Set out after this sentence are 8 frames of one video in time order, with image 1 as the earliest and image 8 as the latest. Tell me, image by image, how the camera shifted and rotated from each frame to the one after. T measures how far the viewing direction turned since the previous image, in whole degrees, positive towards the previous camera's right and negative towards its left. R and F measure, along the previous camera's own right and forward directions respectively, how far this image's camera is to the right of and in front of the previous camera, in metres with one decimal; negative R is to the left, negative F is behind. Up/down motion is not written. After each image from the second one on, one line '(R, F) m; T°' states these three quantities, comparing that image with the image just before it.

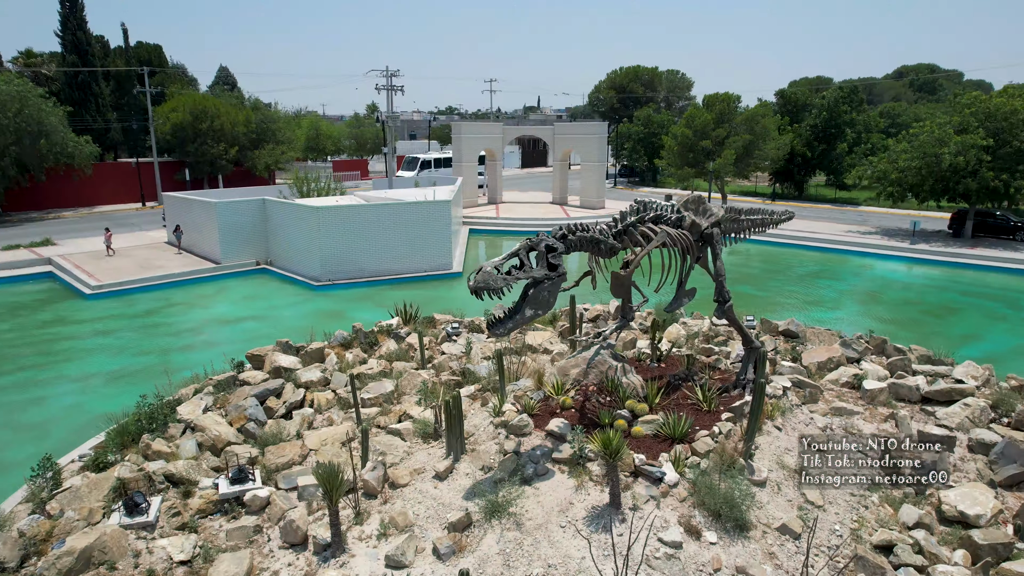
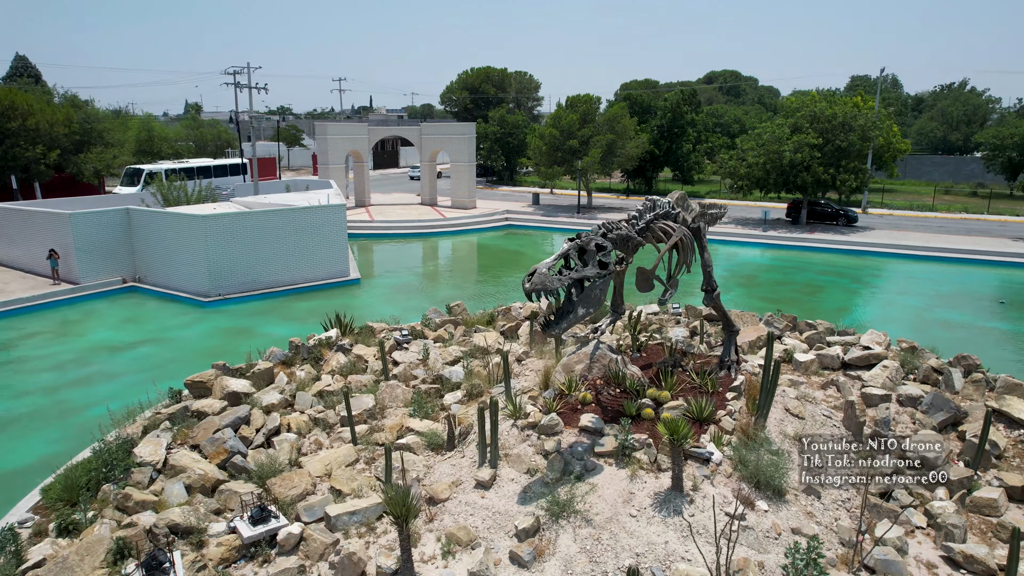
(-2.0, +0.3) m; +14°
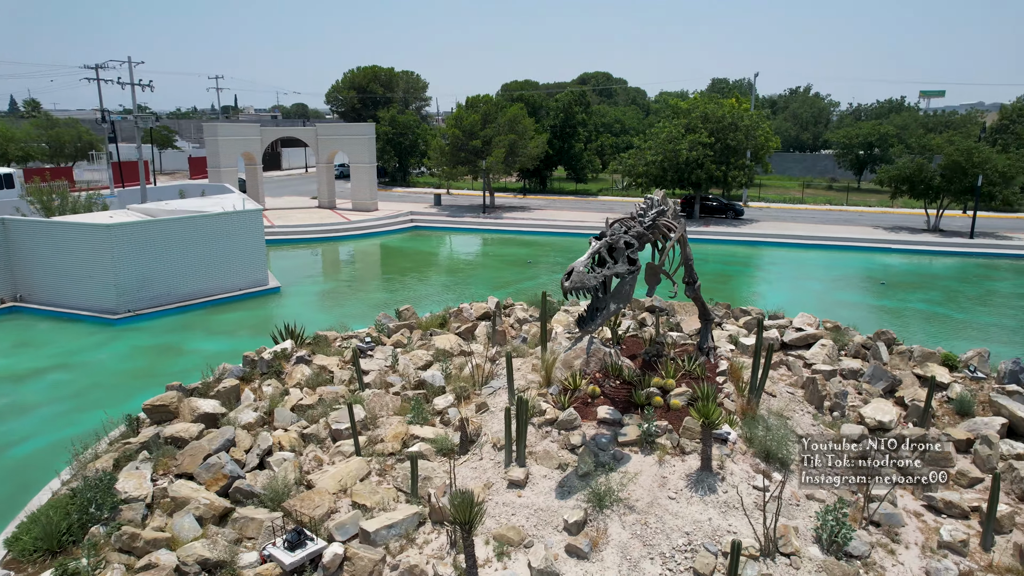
(-1.5, +0.1) m; +11°
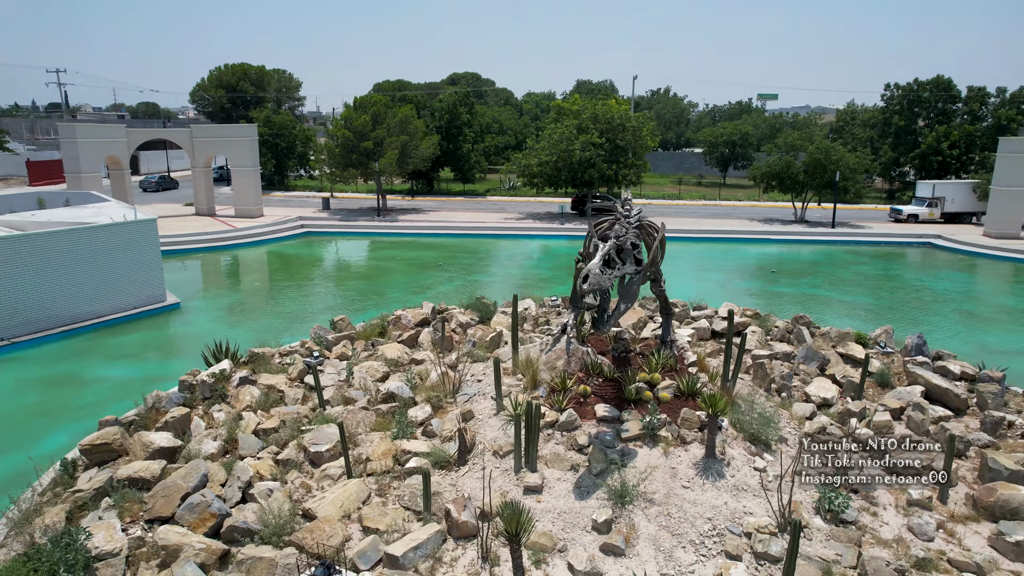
(-1.4, +0.2) m; +11°
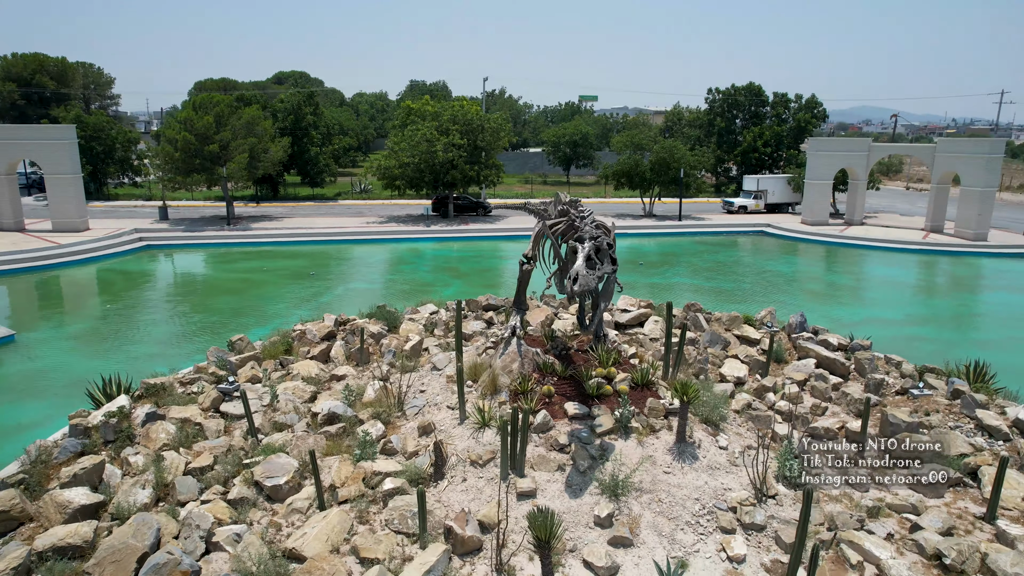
(-1.5, +0.3) m; +14°
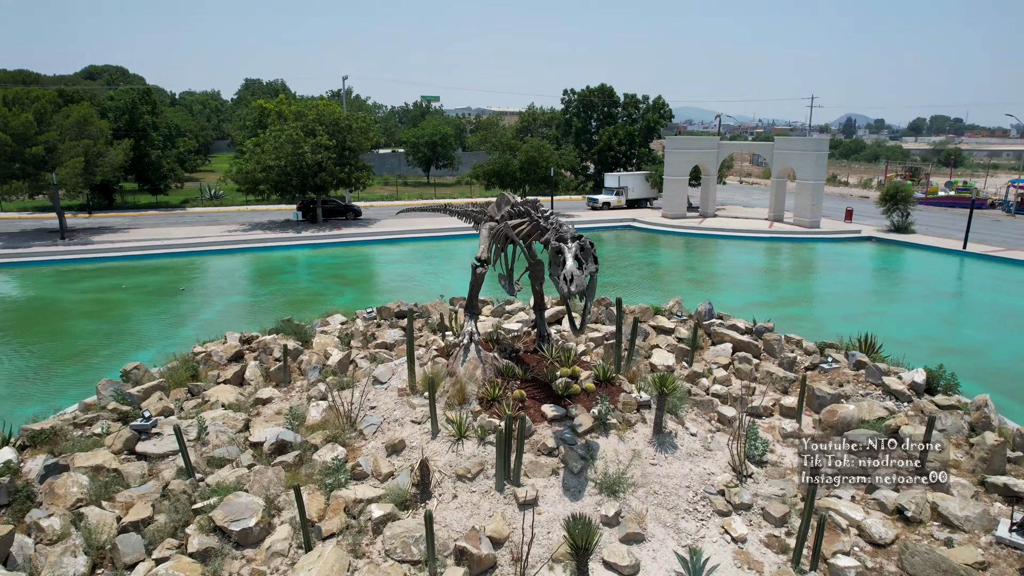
(-1.4, +0.4) m; +13°
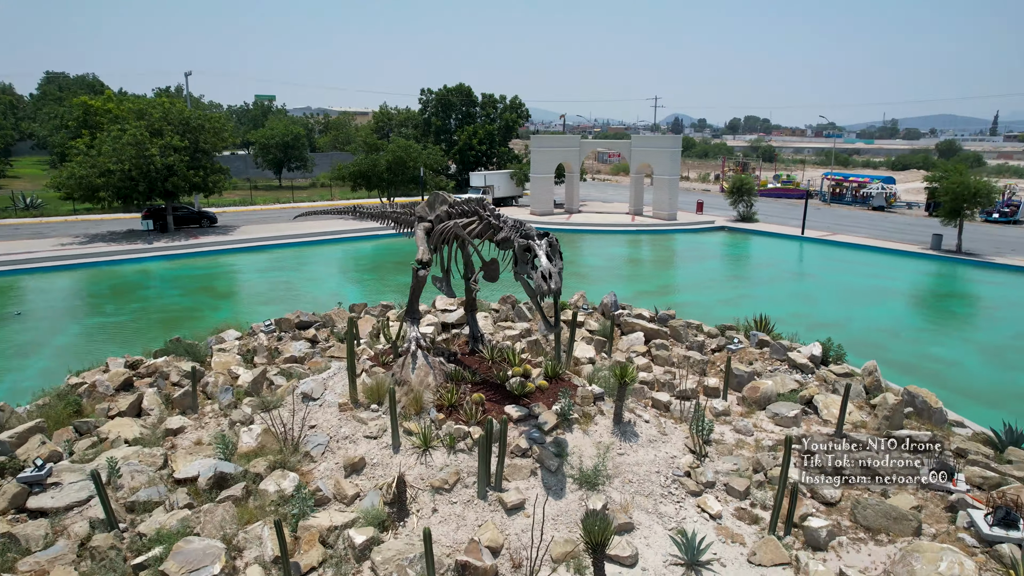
(-1.2, +0.3) m; +13°
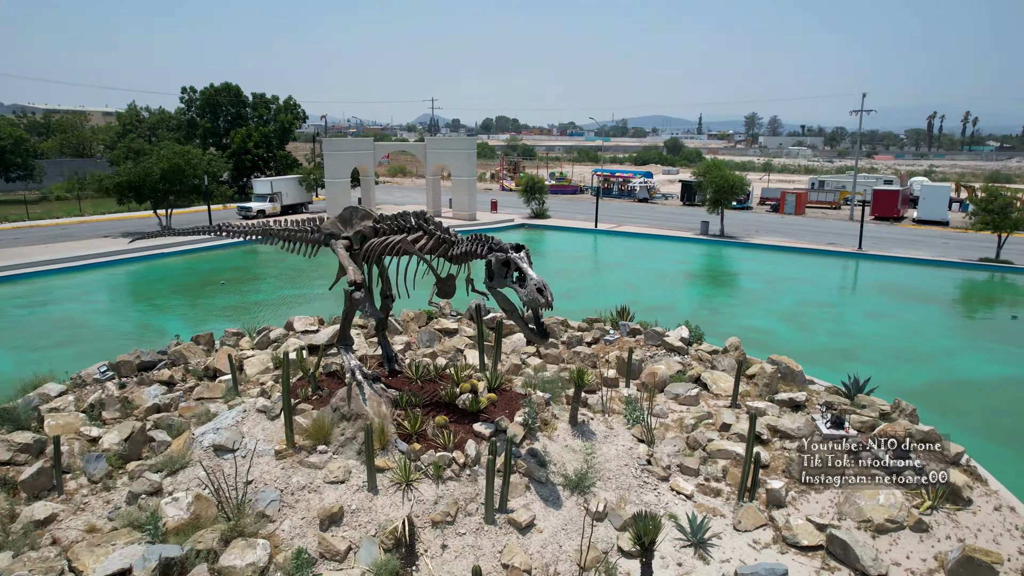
(-2.1, +0.5) m; +20°
